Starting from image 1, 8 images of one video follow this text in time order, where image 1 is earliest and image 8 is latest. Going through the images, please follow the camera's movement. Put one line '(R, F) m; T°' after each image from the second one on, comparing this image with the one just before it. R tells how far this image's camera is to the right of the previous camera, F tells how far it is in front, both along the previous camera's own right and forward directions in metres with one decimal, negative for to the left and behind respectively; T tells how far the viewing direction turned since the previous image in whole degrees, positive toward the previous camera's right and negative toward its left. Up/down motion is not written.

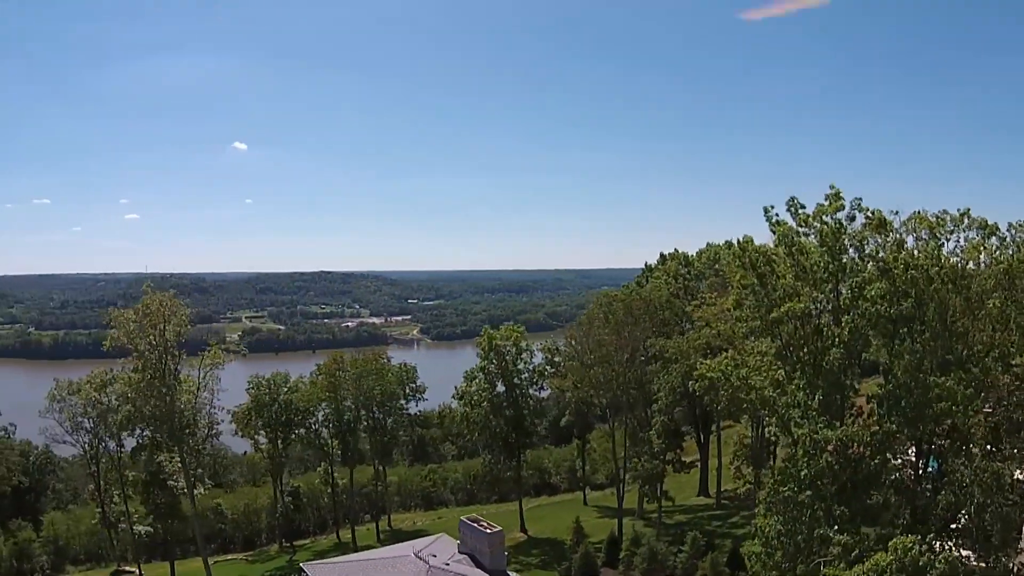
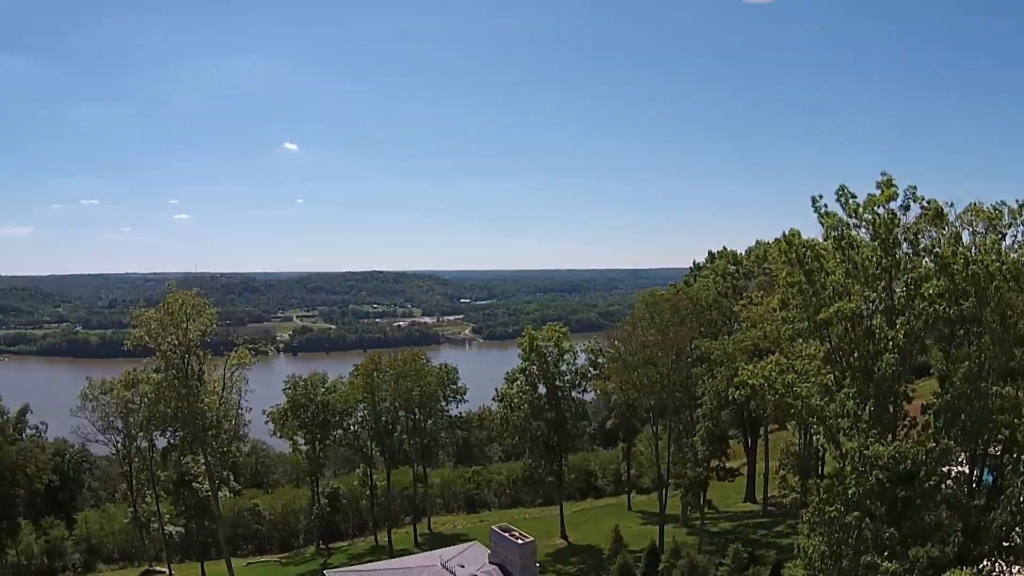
(+0.3, +0.8) m; -4°
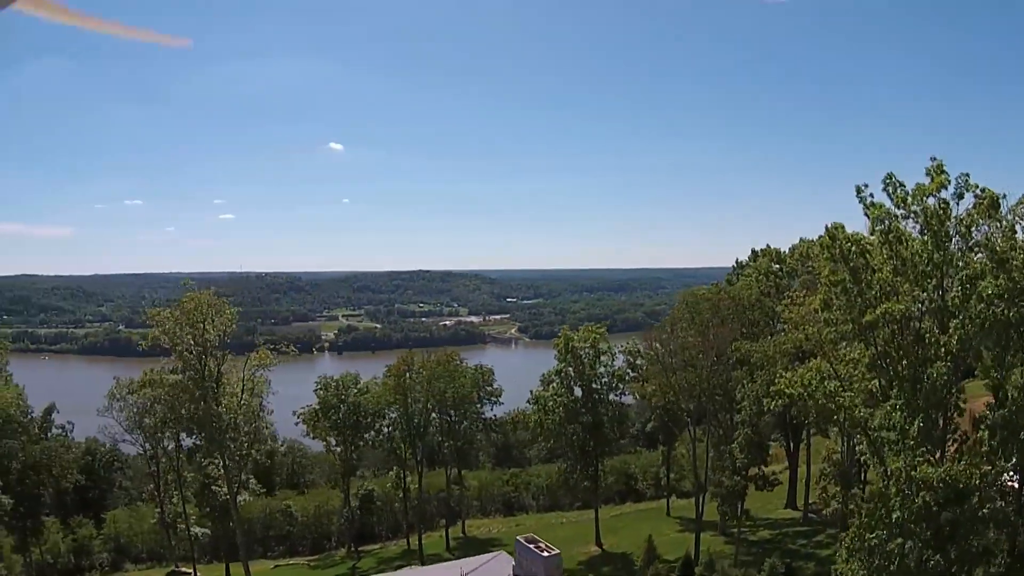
(+0.4, +0.7) m; -3°
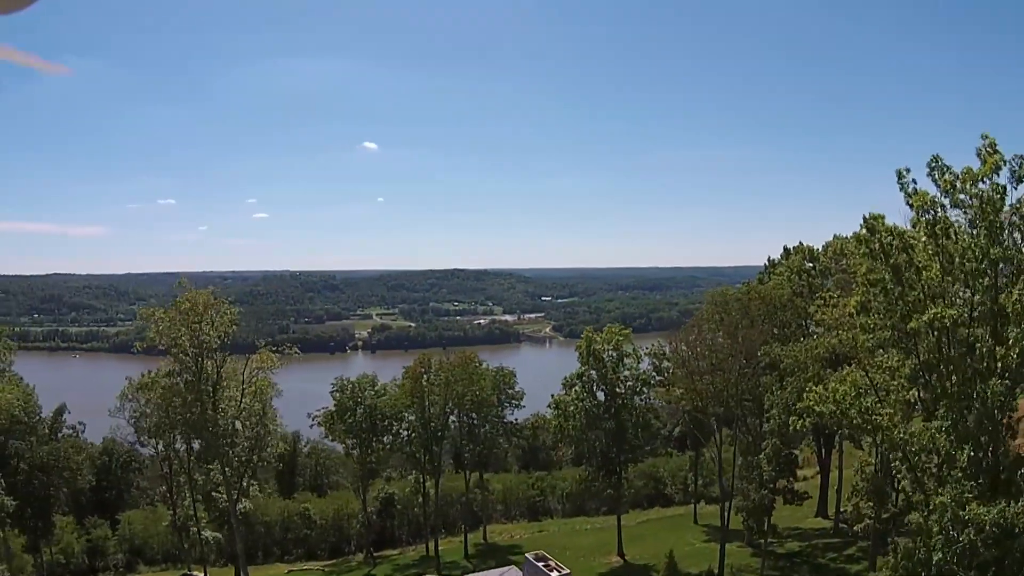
(+0.5, +1.0) m; -3°
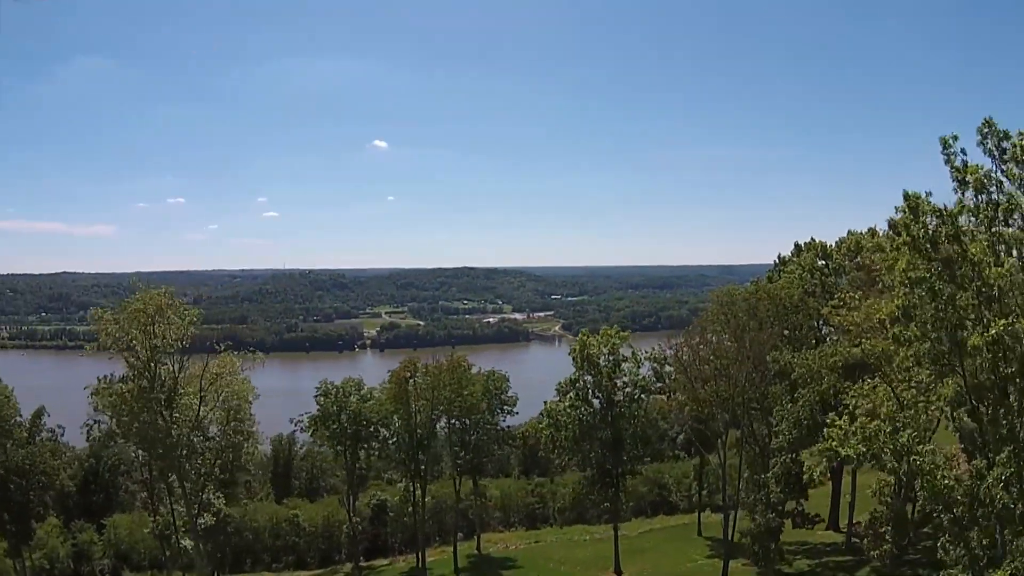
(+0.6, +1.7) m; -1°
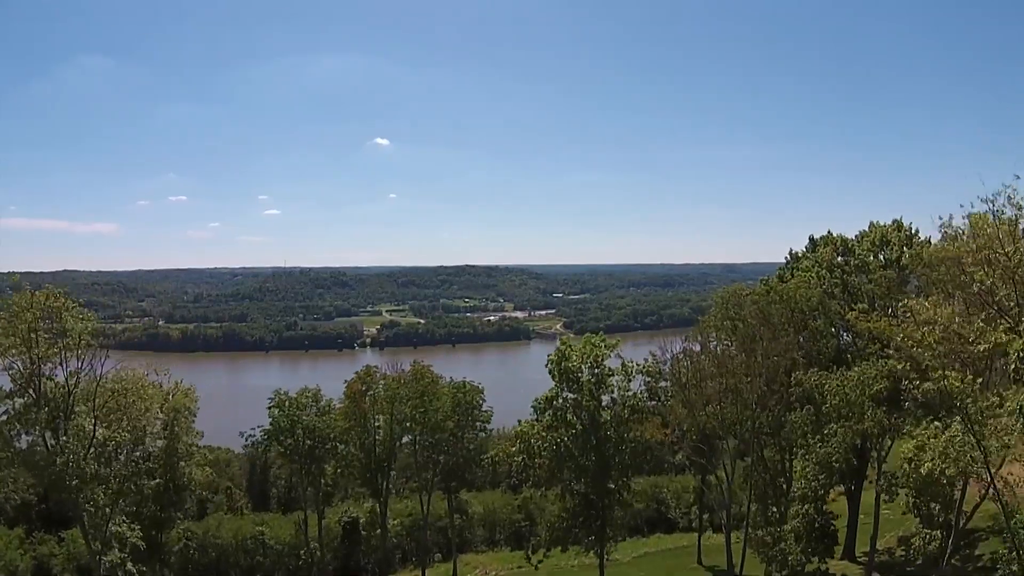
(+0.9, +3.3) m; 0°
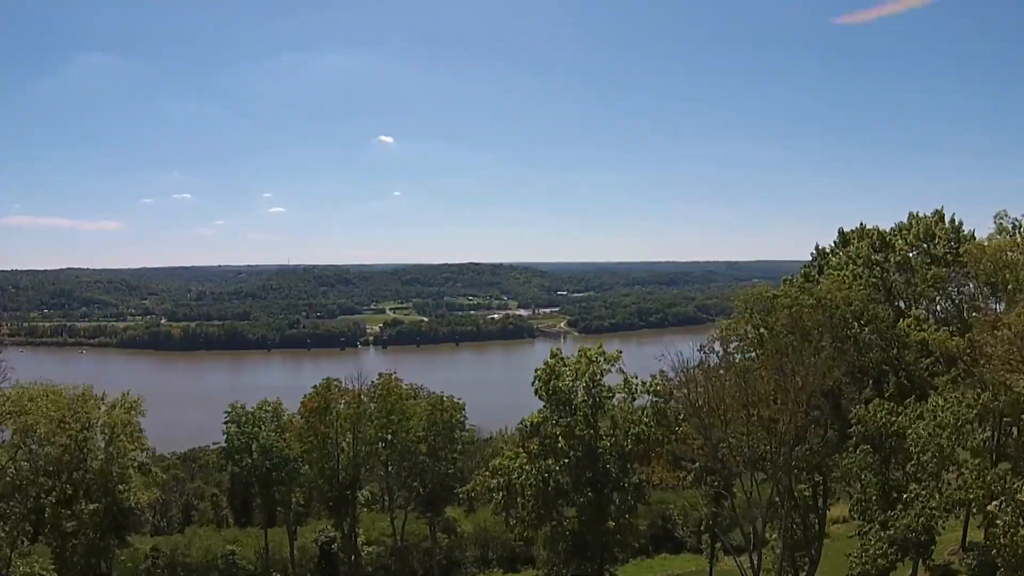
(+0.5, +3.1) m; 0°
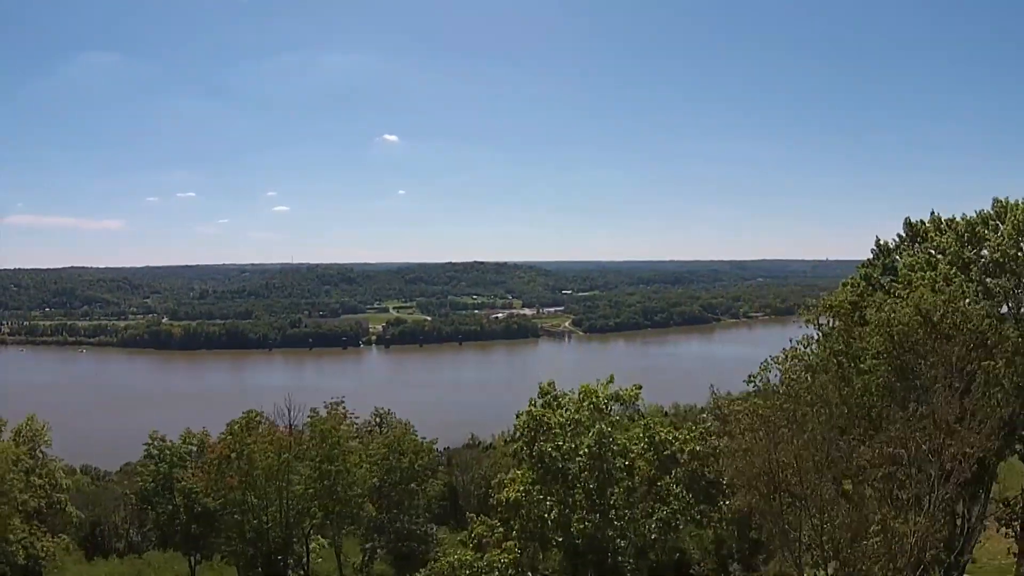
(+0.5, +4.5) m; 0°
